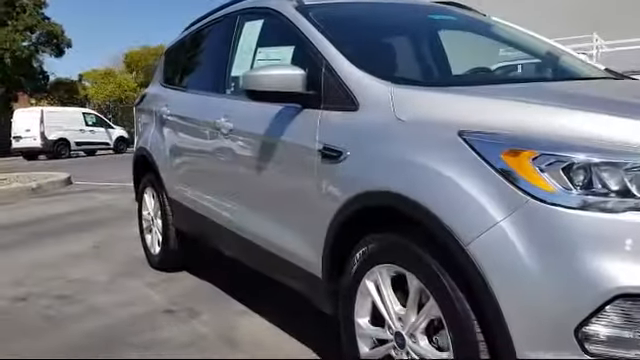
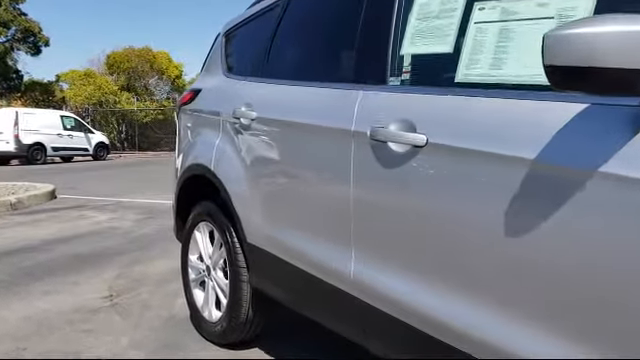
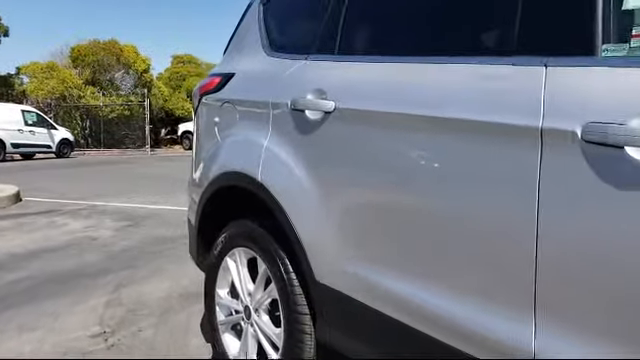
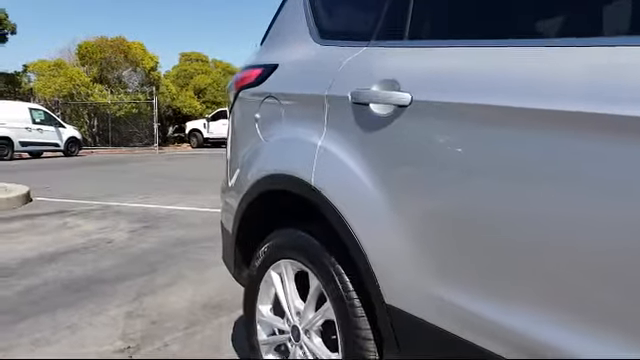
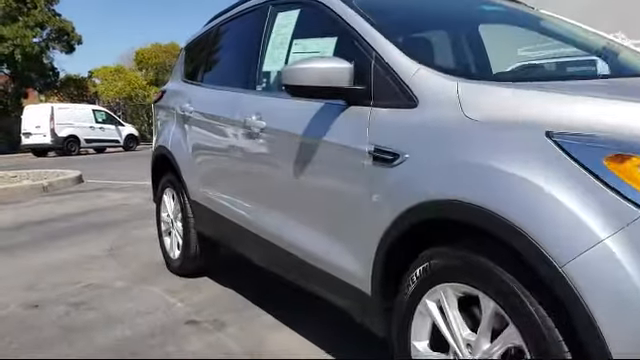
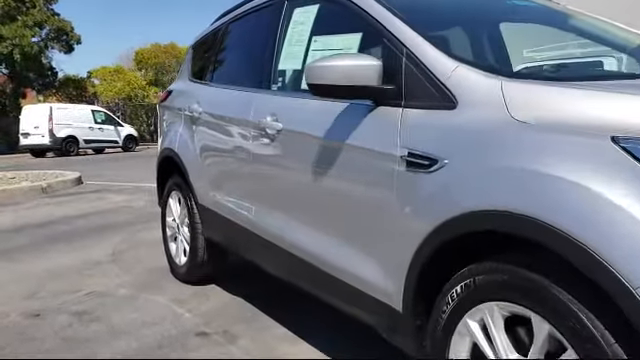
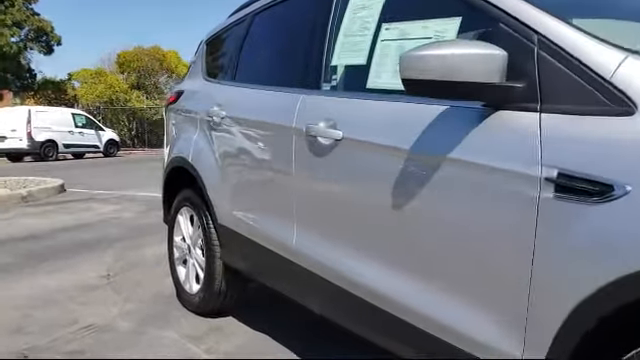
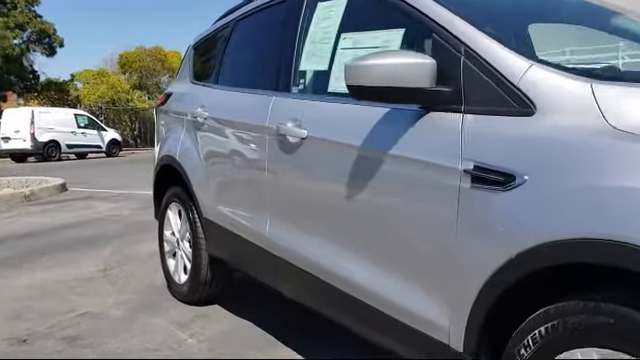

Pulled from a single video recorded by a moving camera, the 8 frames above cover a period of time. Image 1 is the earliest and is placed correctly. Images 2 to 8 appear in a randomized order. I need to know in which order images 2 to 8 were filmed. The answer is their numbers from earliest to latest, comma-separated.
5, 6, 8, 7, 2, 3, 4
